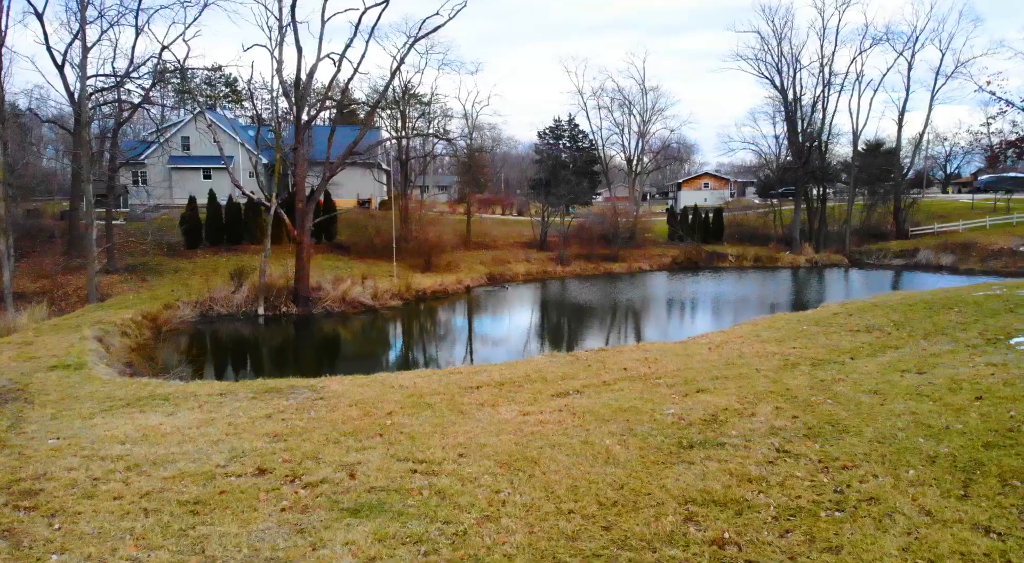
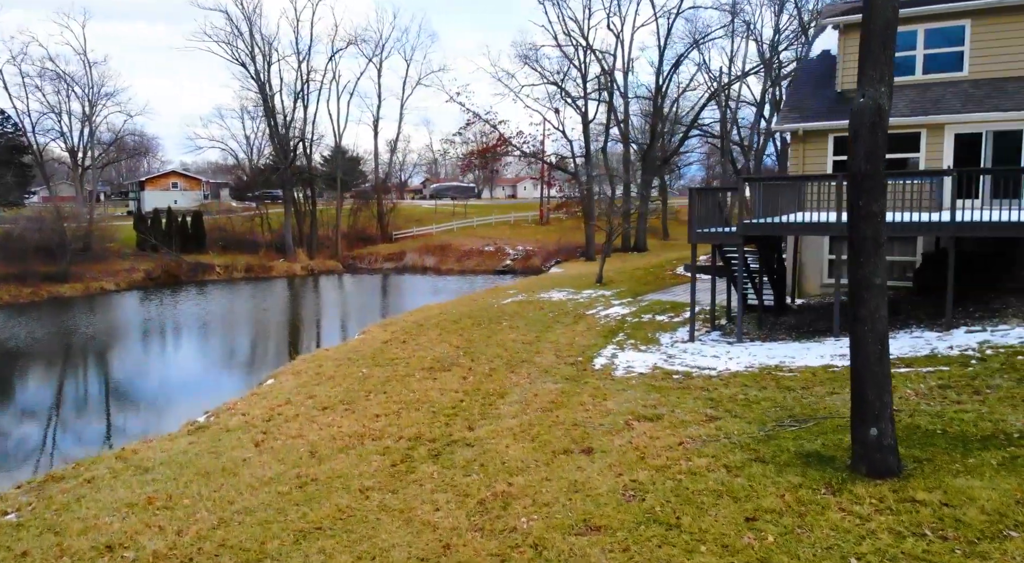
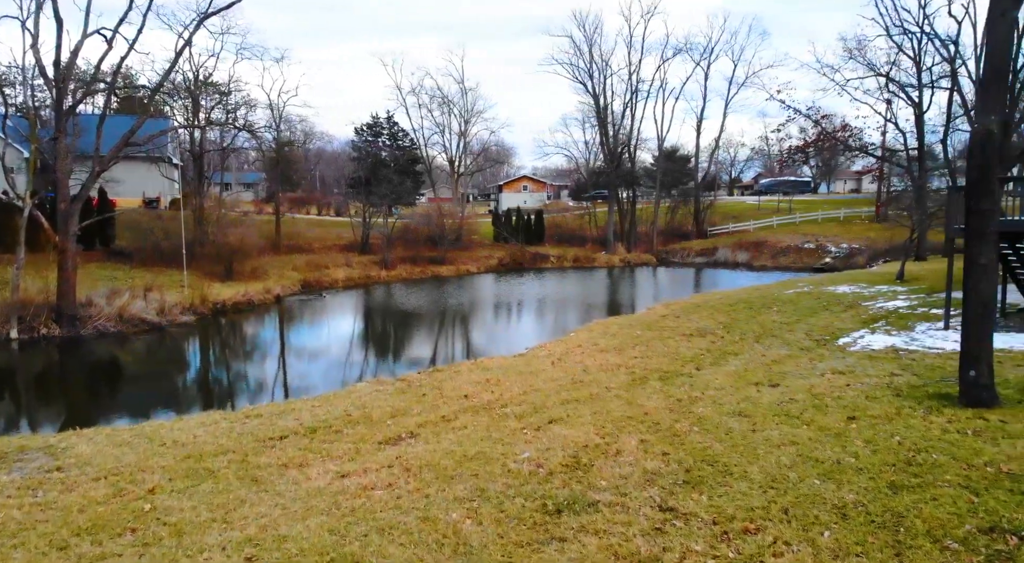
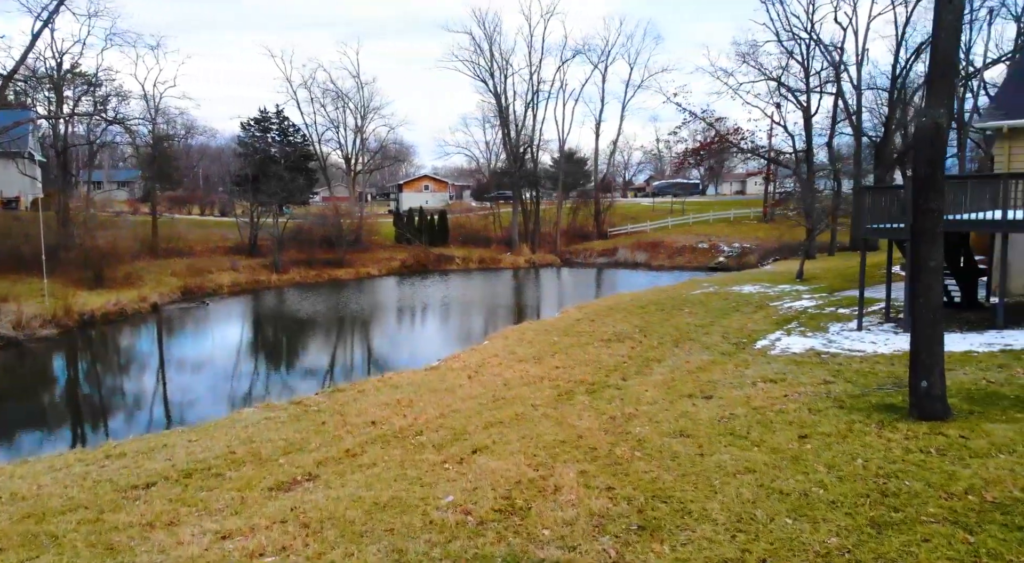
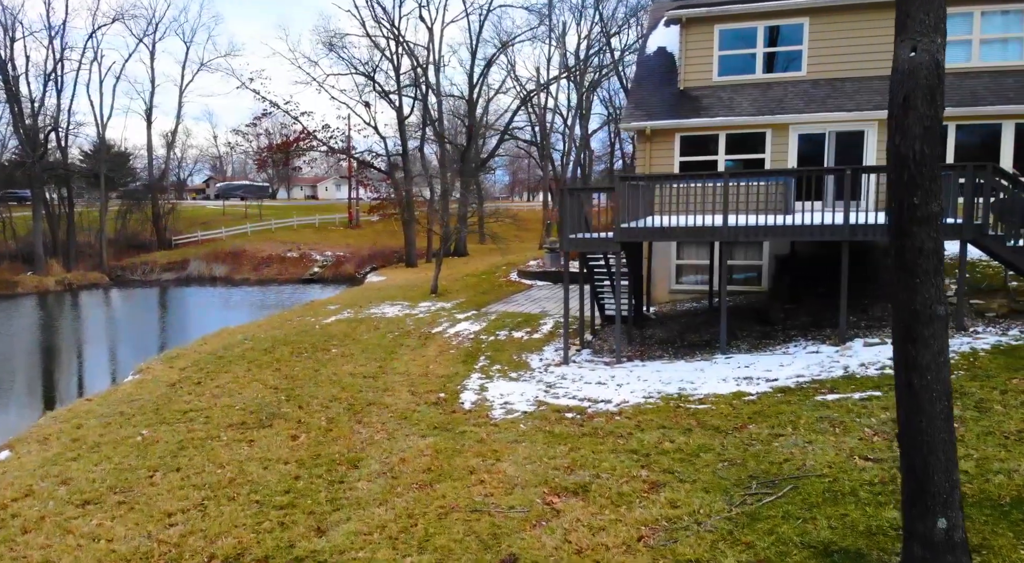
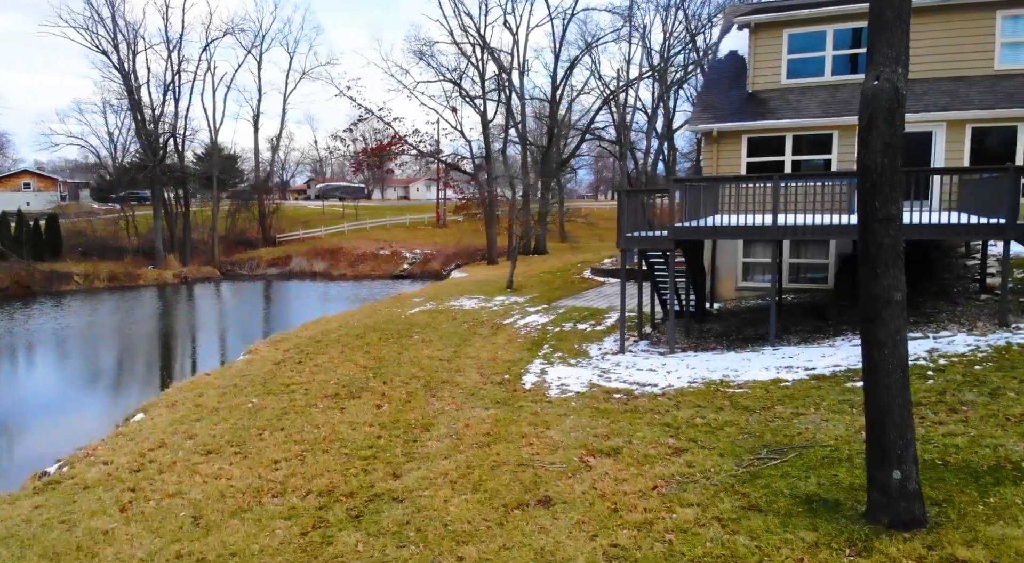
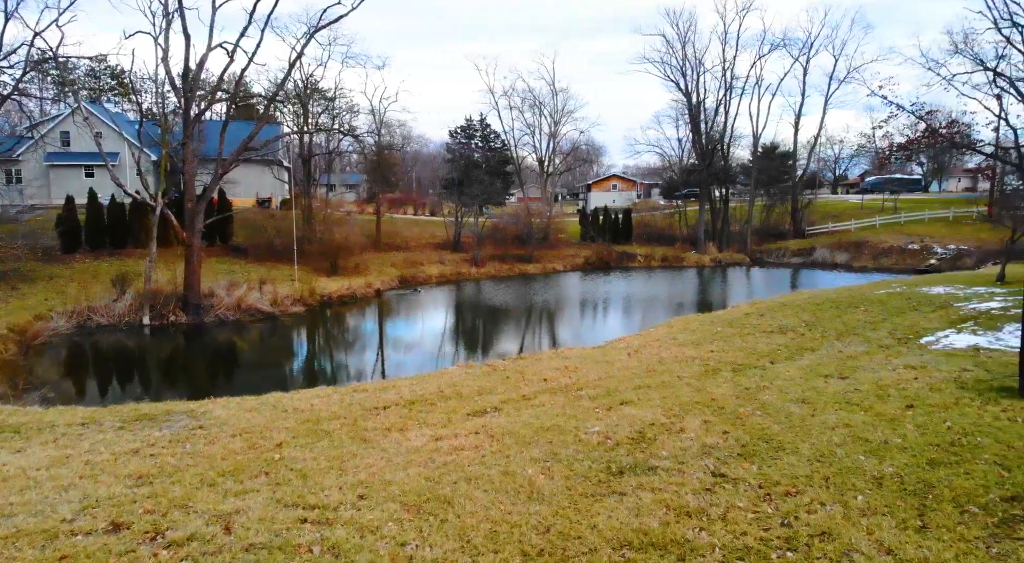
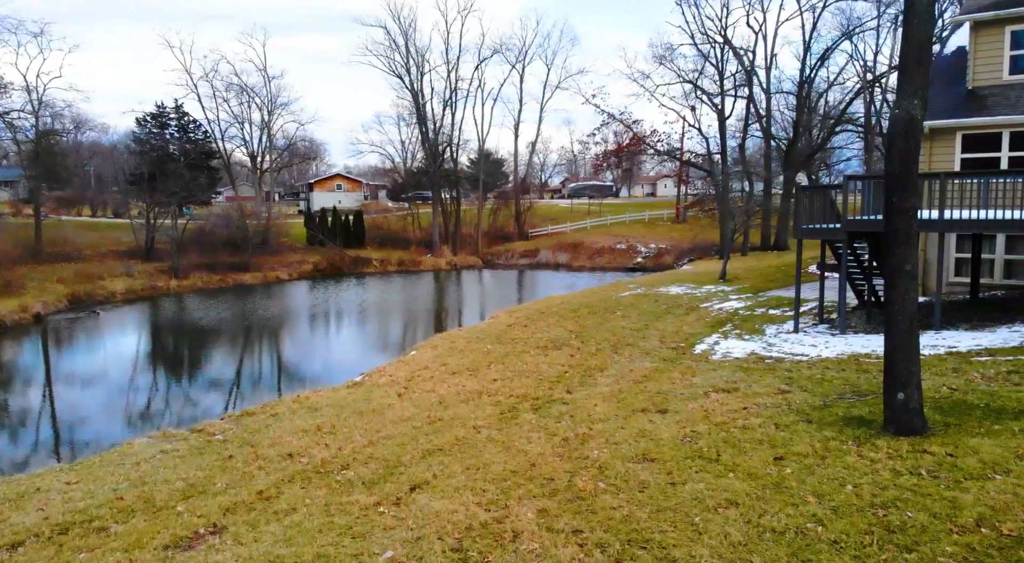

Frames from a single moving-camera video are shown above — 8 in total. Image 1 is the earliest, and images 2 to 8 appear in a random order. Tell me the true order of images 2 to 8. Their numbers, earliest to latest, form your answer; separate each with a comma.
7, 3, 4, 8, 2, 6, 5
